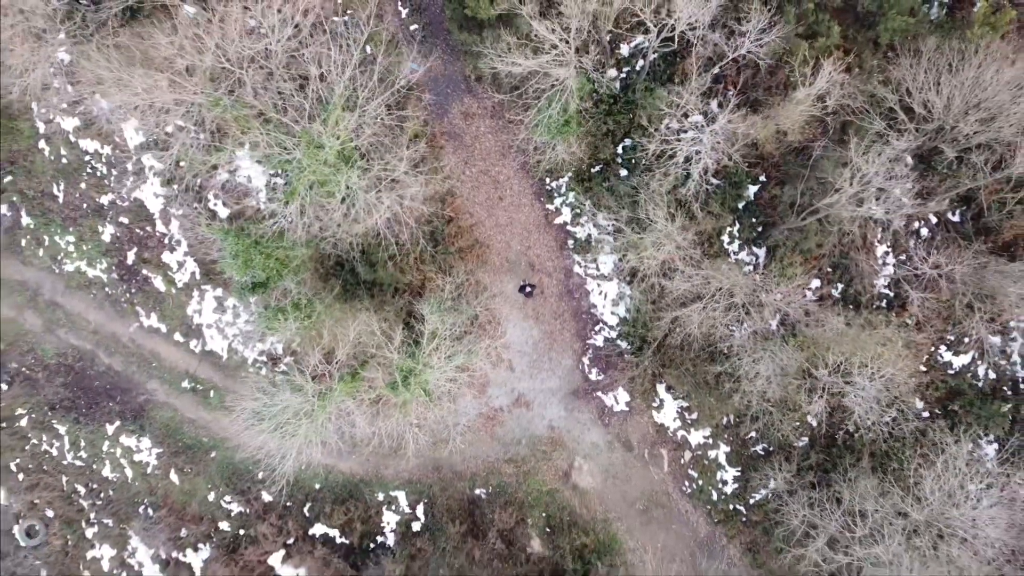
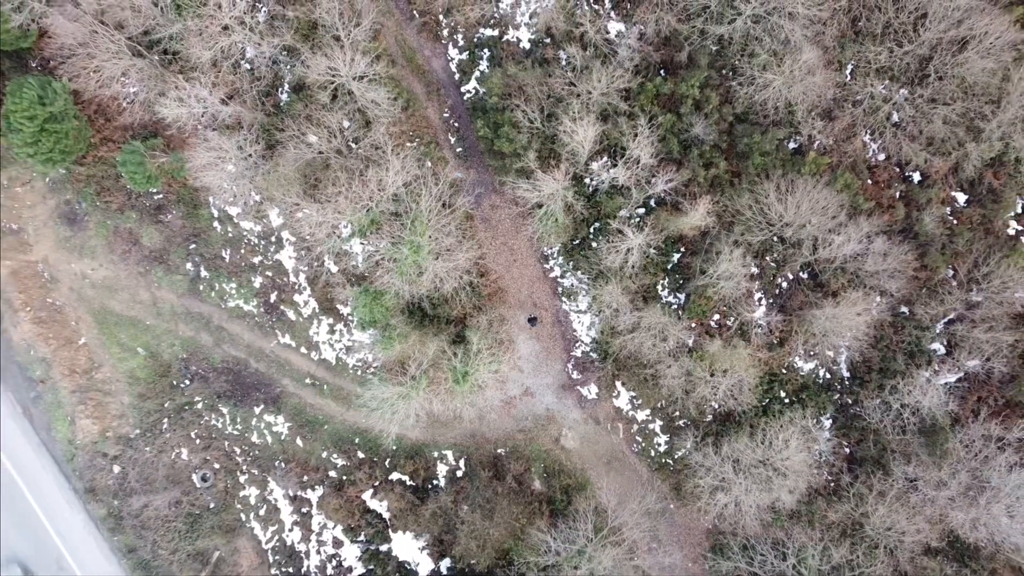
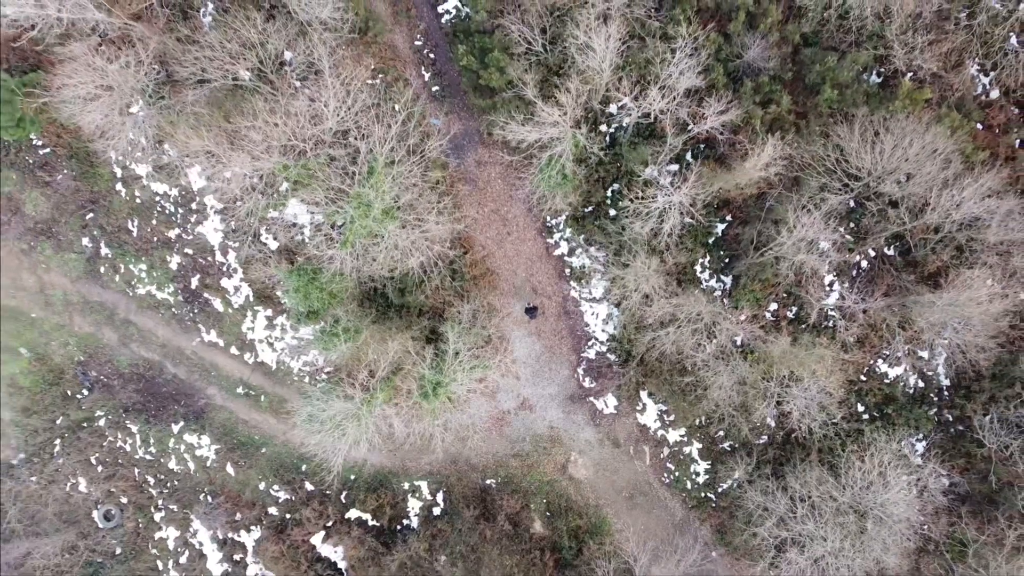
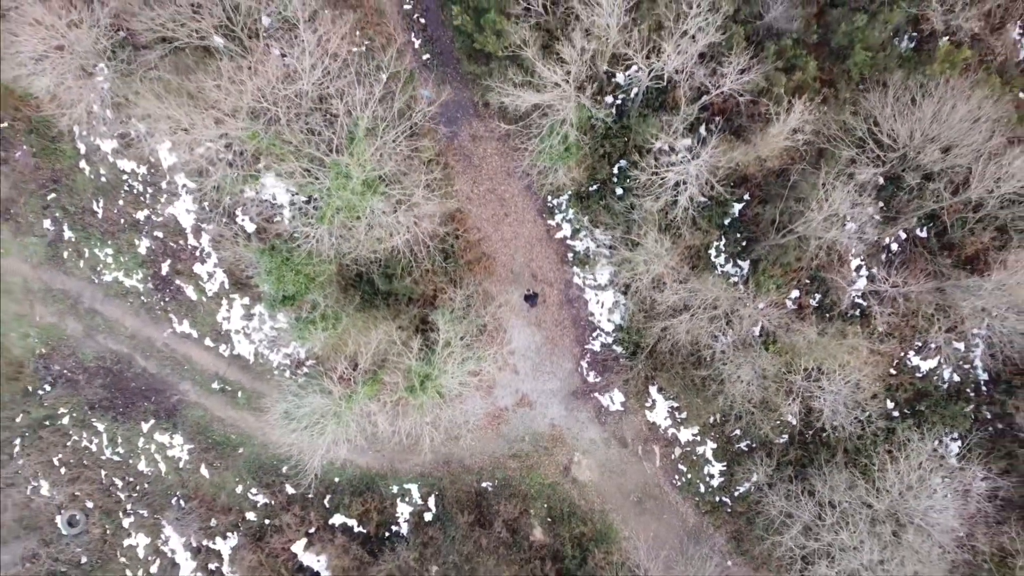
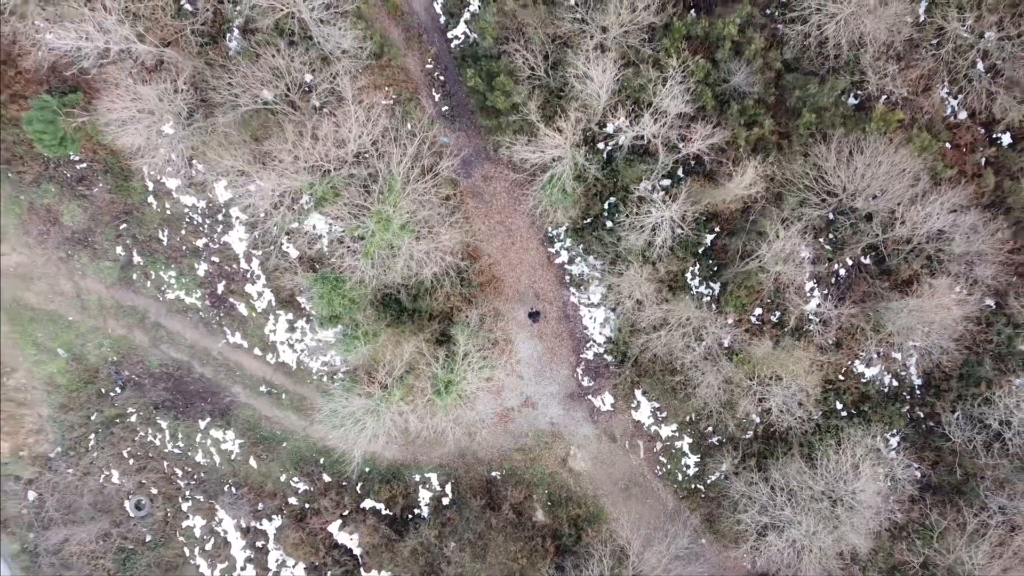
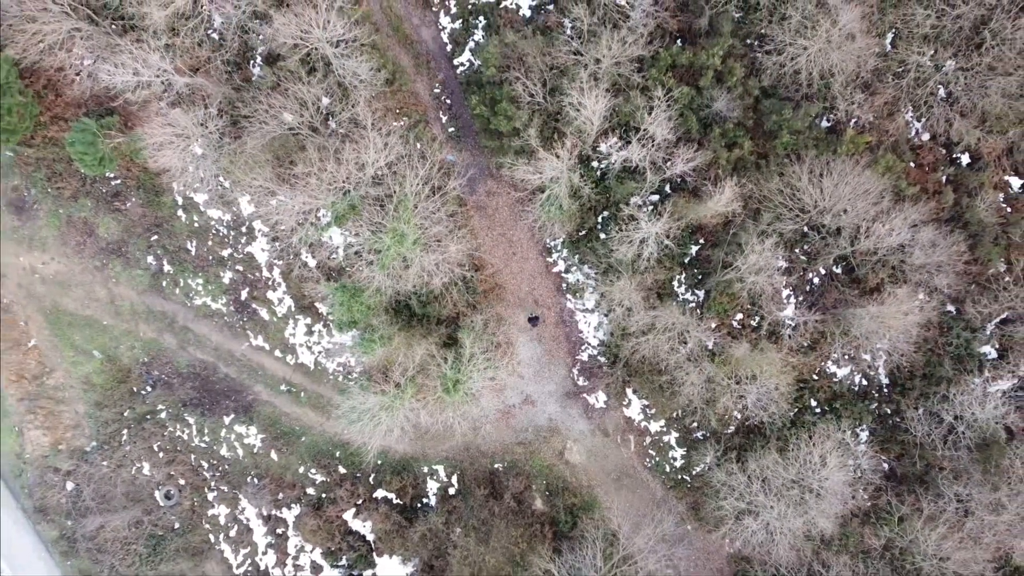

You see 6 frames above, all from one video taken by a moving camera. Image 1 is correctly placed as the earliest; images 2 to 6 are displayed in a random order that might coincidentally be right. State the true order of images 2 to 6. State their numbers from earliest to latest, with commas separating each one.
4, 3, 5, 6, 2
